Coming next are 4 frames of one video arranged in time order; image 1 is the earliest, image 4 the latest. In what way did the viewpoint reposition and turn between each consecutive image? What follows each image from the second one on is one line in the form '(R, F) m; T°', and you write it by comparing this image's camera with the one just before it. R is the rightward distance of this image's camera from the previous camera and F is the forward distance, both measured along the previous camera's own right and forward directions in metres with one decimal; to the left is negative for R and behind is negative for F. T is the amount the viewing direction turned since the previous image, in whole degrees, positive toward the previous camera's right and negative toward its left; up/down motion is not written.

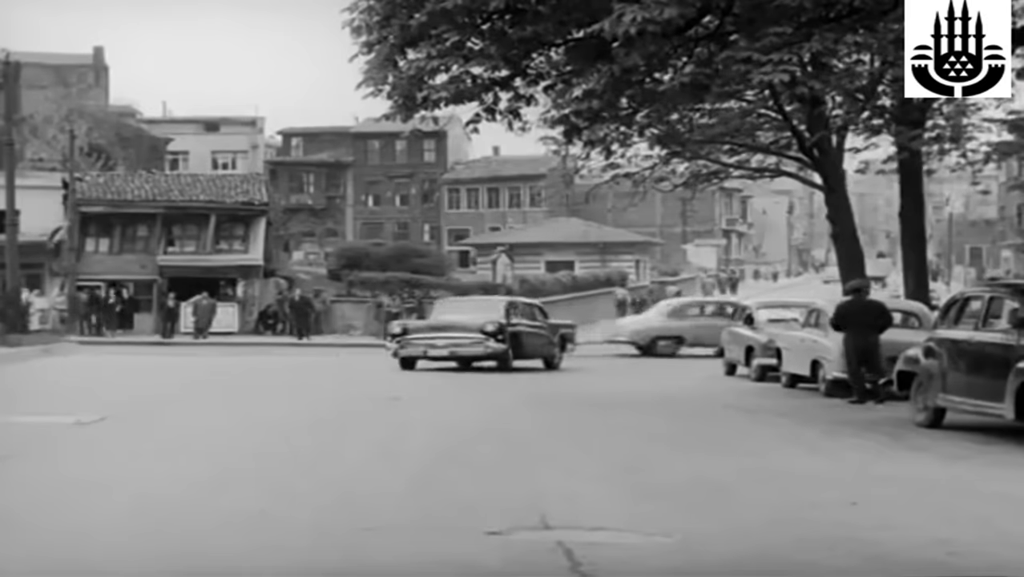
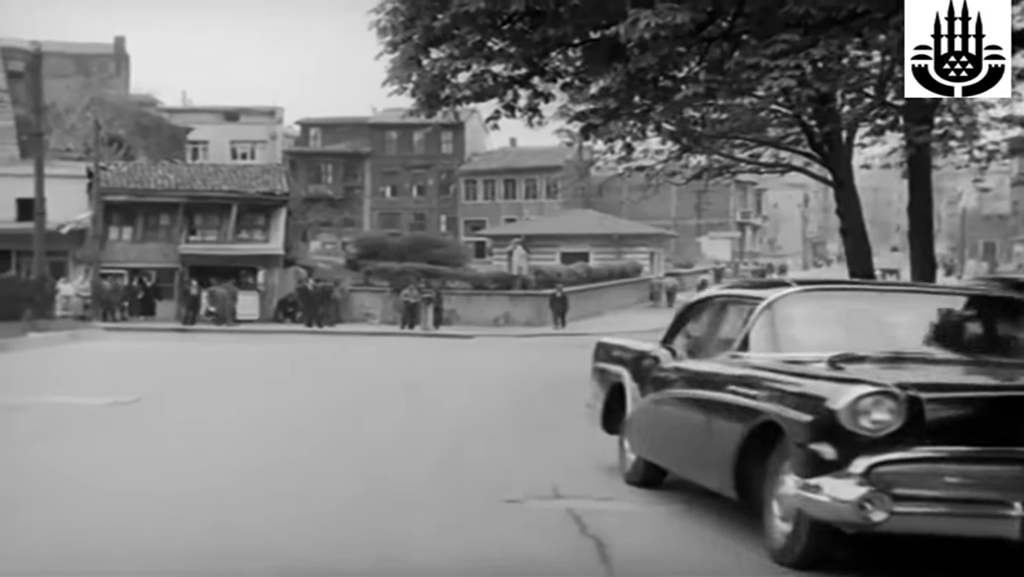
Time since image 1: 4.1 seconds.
(0.0, -0.6) m; -1°
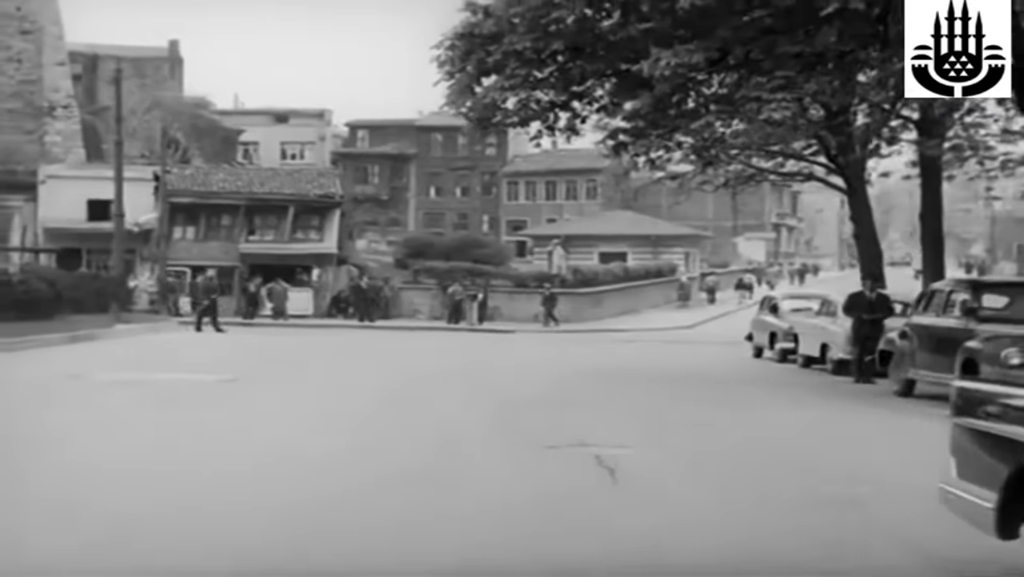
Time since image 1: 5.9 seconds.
(0.0, -2.2) m; -2°
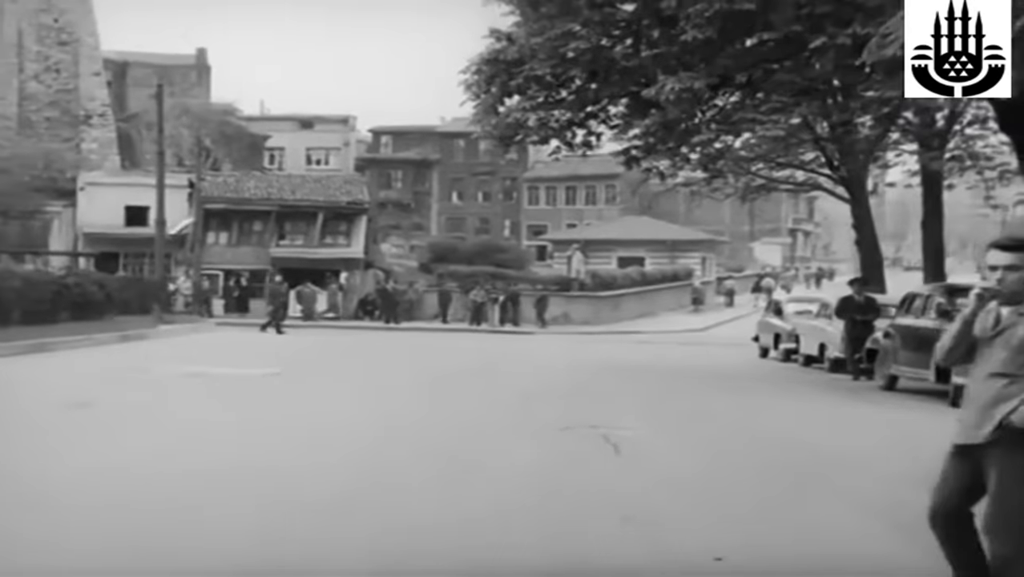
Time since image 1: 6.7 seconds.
(0.0, -1.5) m; -1°
